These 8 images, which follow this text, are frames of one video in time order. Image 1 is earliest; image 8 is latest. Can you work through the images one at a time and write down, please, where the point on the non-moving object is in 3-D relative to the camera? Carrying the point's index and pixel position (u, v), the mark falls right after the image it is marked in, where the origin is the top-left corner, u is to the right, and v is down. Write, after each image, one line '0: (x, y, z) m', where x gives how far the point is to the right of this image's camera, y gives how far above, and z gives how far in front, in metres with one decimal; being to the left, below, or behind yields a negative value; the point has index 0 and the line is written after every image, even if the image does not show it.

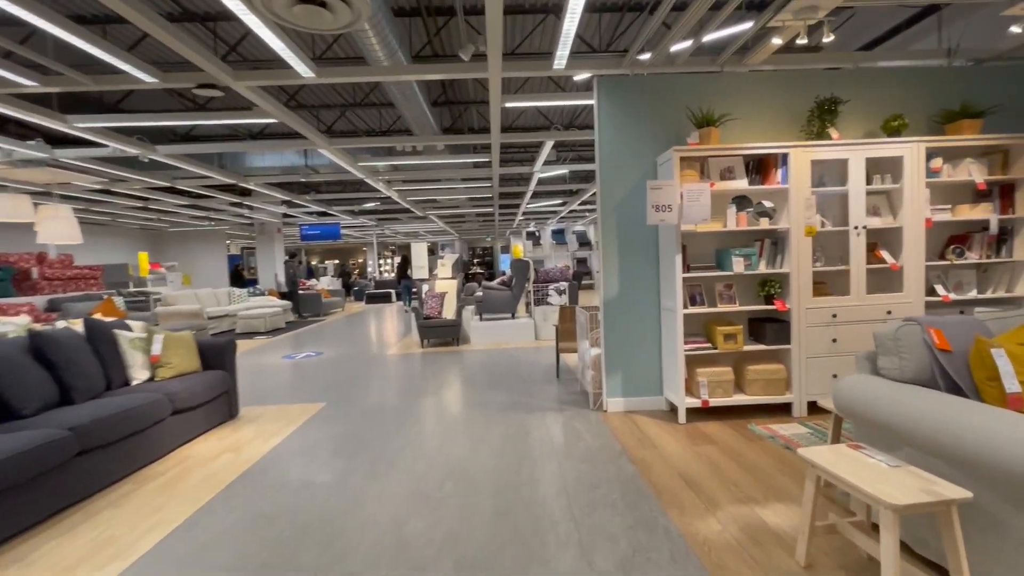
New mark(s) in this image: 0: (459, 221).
0: (-2.1, +2.7, +18.9) m
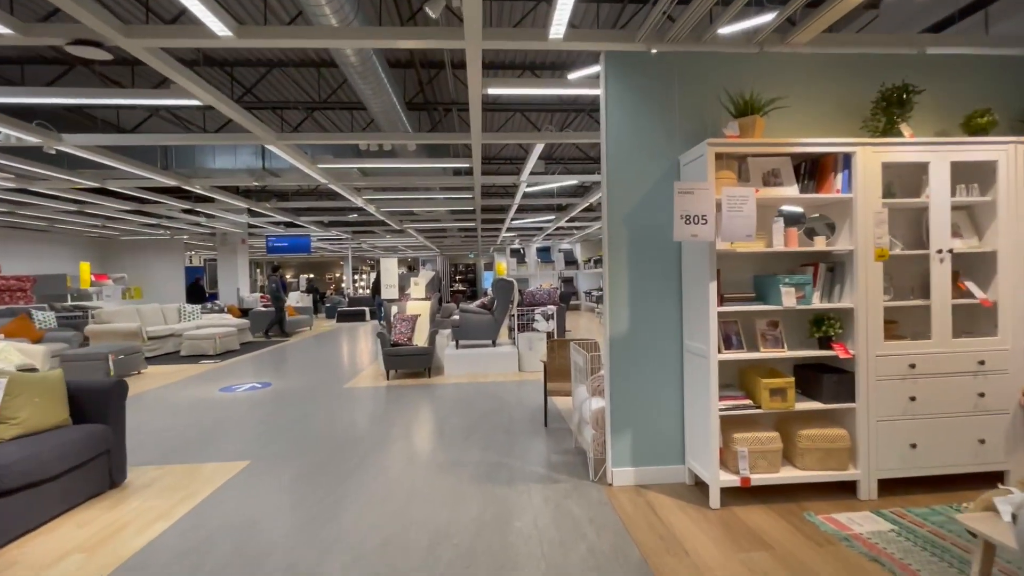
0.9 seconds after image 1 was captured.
0: (-2.7, +2.0, +17.9) m
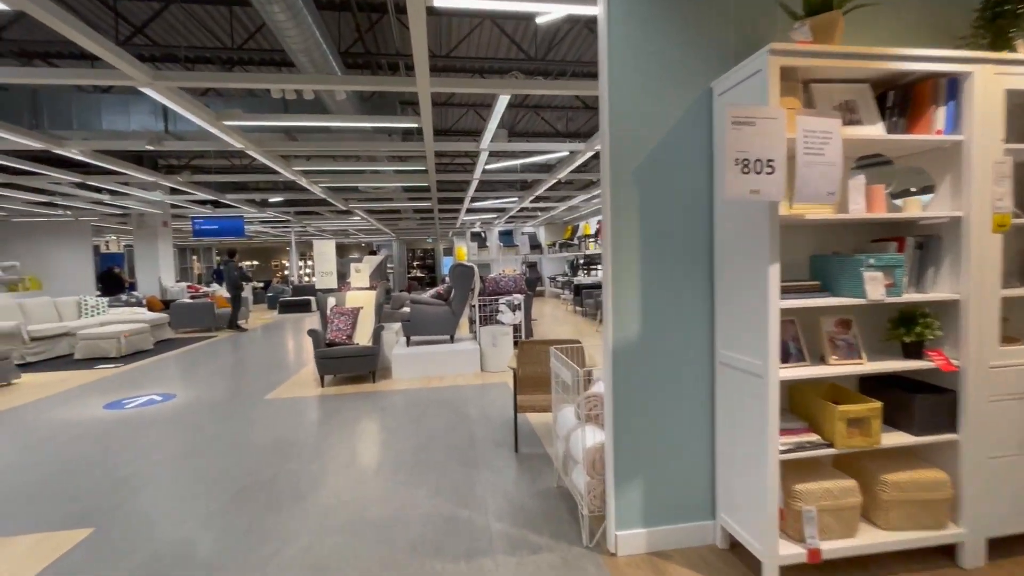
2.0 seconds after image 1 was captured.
0: (-4.1, +2.4, +16.6) m
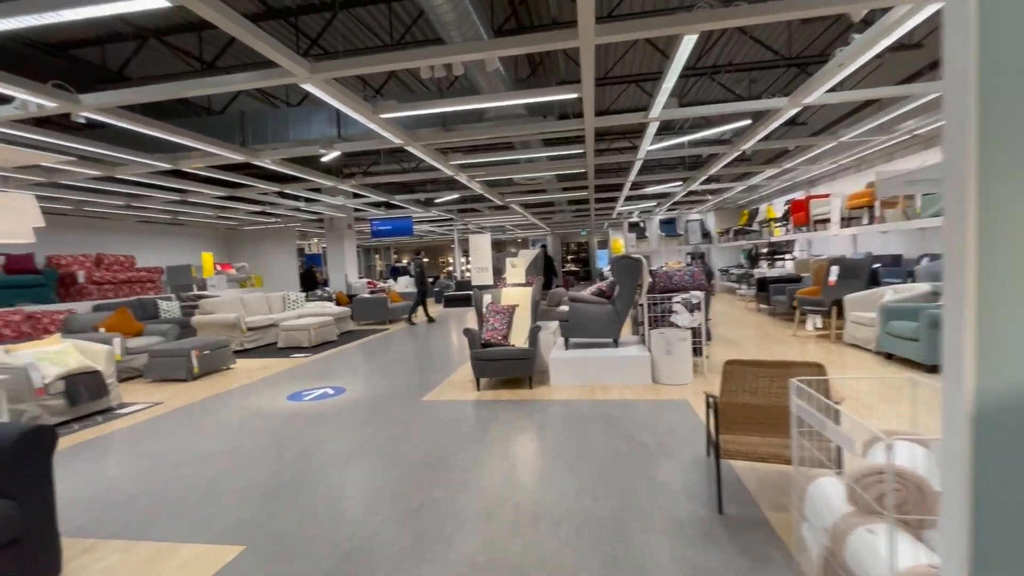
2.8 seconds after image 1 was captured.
0: (+1.3, +2.6, +16.3) m
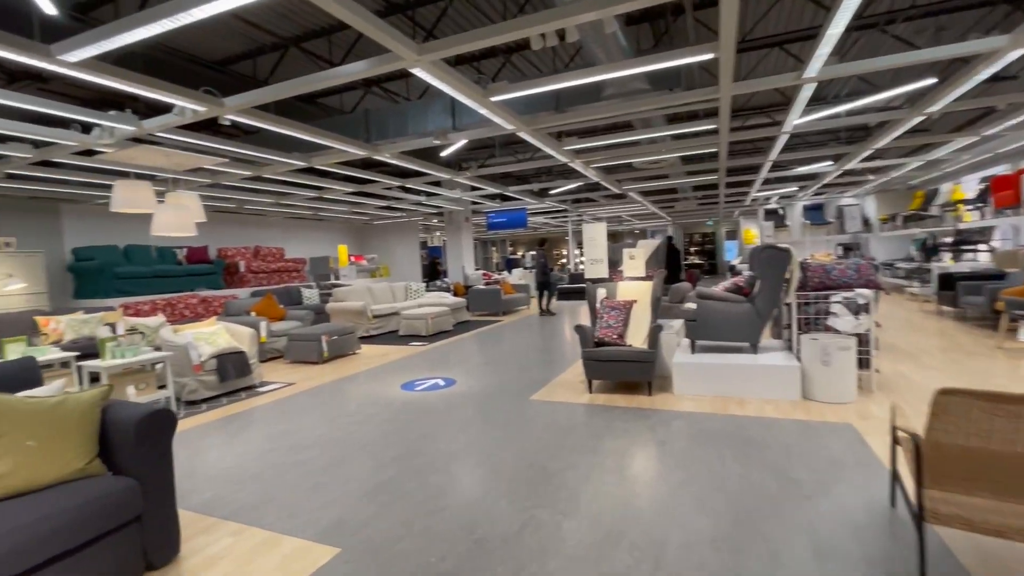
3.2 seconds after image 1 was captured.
0: (+5.1, +2.8, +15.1) m
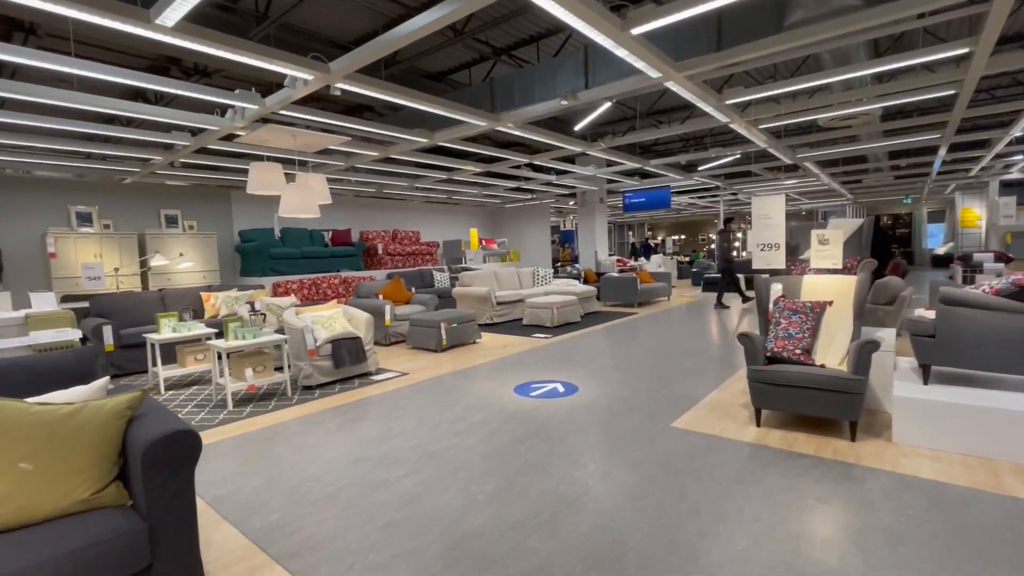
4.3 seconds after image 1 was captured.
0: (+8.9, +3.0, +12.1) m
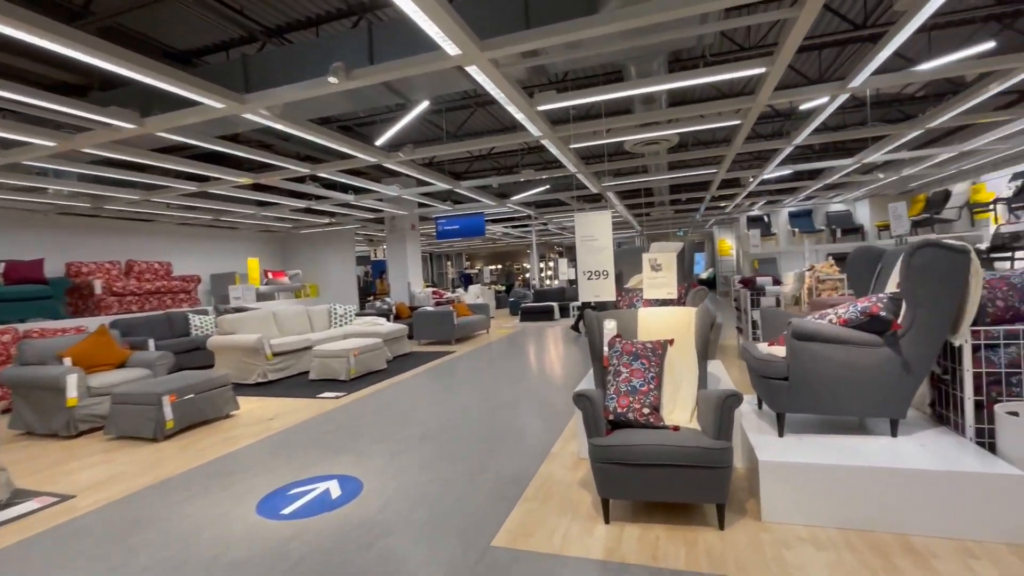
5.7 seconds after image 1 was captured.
0: (+3.8, +2.3, +13.3) m
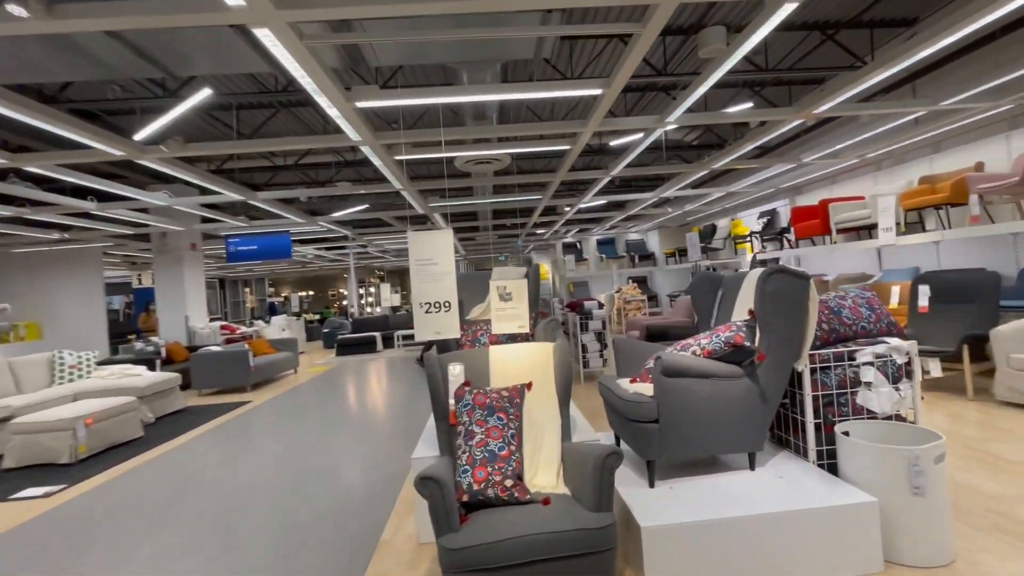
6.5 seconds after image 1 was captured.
0: (-1.1, +1.6, +13.2) m
